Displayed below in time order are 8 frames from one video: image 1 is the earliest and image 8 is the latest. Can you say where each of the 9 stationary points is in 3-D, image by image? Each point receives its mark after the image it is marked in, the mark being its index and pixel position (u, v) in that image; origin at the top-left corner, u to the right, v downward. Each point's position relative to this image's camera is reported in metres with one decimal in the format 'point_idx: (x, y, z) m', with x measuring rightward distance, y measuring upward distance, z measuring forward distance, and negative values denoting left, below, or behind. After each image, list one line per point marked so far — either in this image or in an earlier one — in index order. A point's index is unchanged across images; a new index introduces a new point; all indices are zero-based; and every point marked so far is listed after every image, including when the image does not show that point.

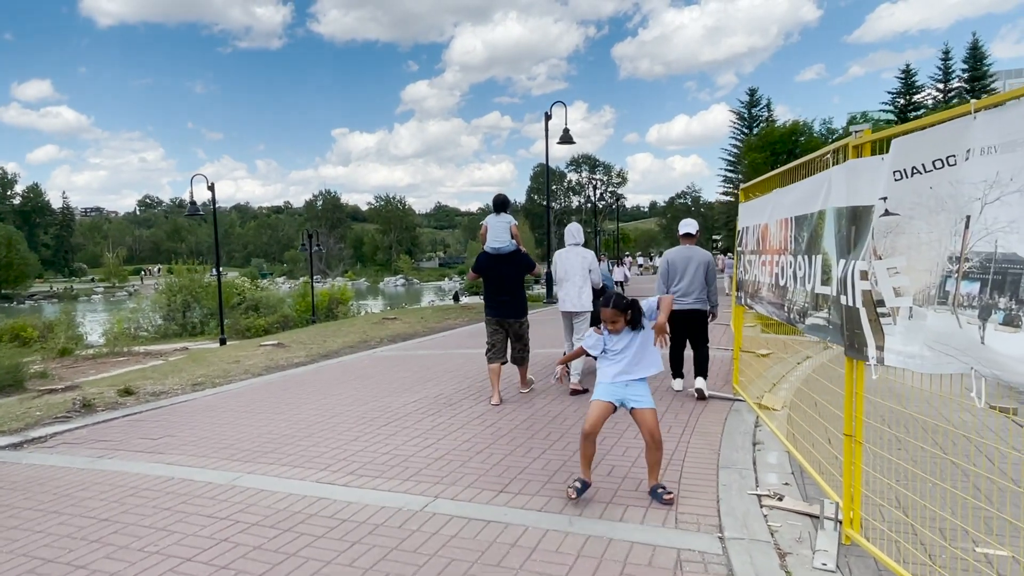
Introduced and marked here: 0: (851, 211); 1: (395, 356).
0: (+1.5, +0.3, +3.0) m
1: (-1.8, -1.1, +10.4) m
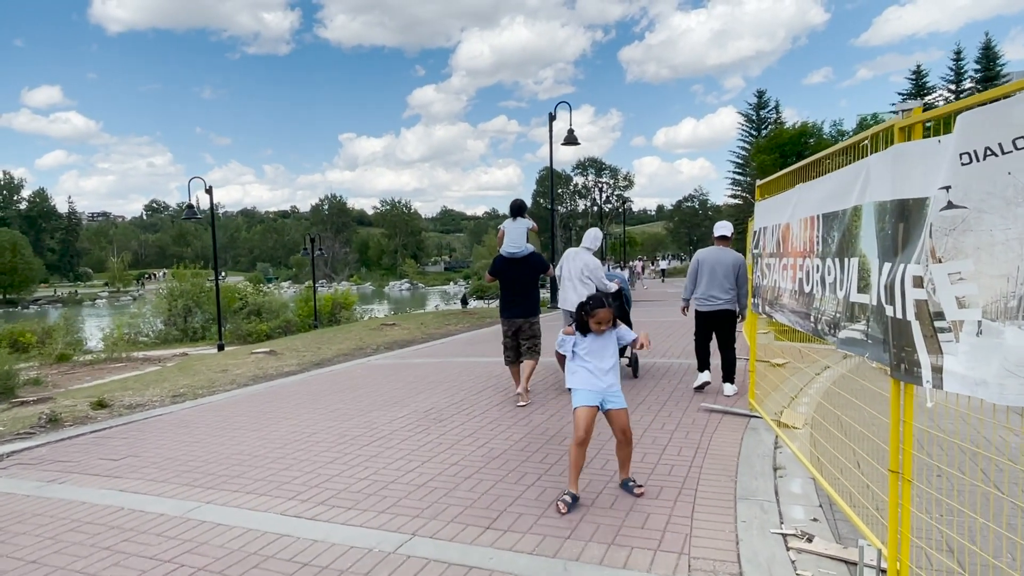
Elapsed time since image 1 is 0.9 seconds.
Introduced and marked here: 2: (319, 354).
0: (+1.5, +0.3, +2.5) m
1: (-1.8, -1.1, +10.0) m
2: (-3.2, -1.1, +11.2) m
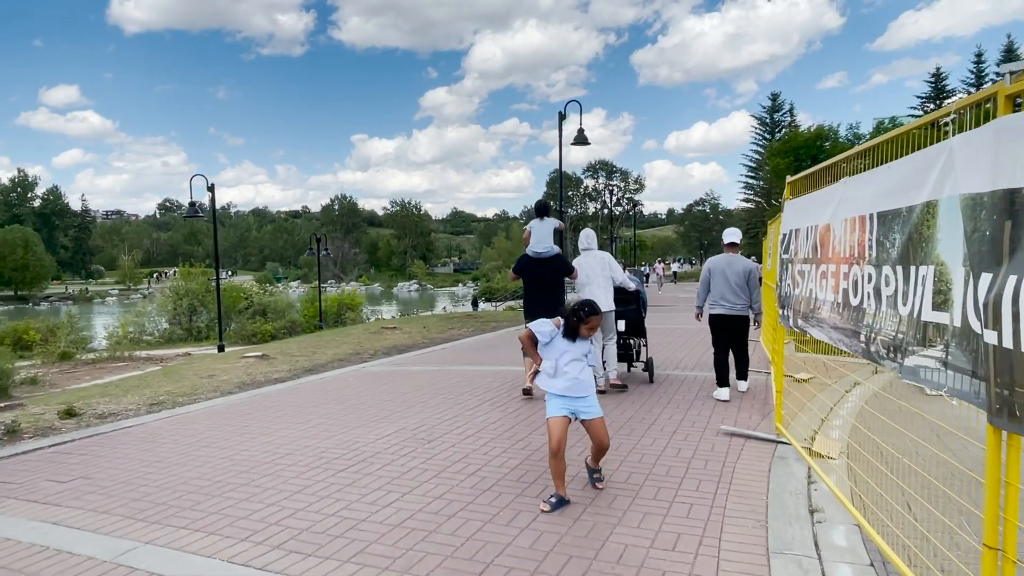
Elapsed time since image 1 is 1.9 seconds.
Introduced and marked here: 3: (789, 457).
0: (+1.4, +0.3, +1.9) m
1: (-1.8, -1.2, +9.4) m
2: (-3.2, -1.2, +10.7) m
3: (+1.9, -1.2, +4.6) m
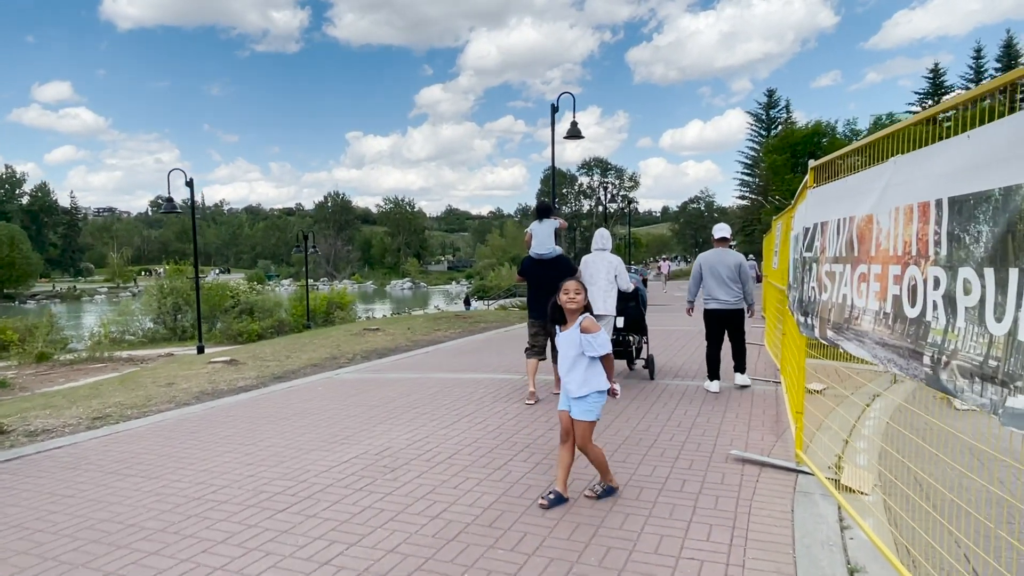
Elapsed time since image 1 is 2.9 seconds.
0: (+1.3, +0.2, +1.2) m
1: (-2.0, -1.2, +8.7) m
2: (-3.4, -1.2, +9.9) m
3: (+1.8, -1.2, +3.9) m
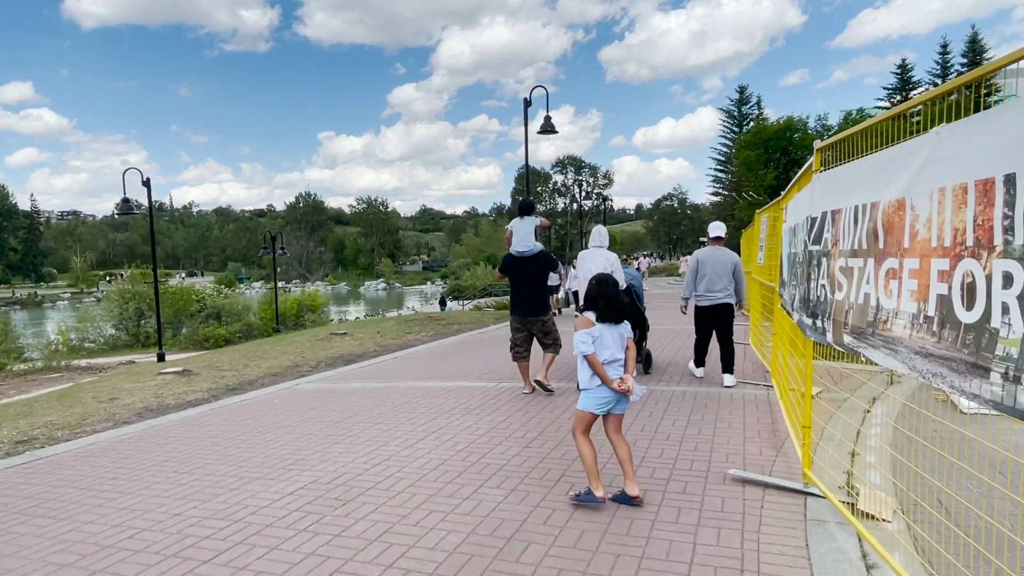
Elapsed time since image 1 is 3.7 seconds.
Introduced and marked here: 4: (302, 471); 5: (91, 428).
0: (+1.2, +0.2, +0.7) m
1: (-2.3, -1.2, +8.0) m
2: (-3.7, -1.2, +9.2) m
3: (+1.6, -1.2, +3.4) m
4: (-1.4, -1.2, +4.5) m
5: (-4.2, -1.4, +6.6) m
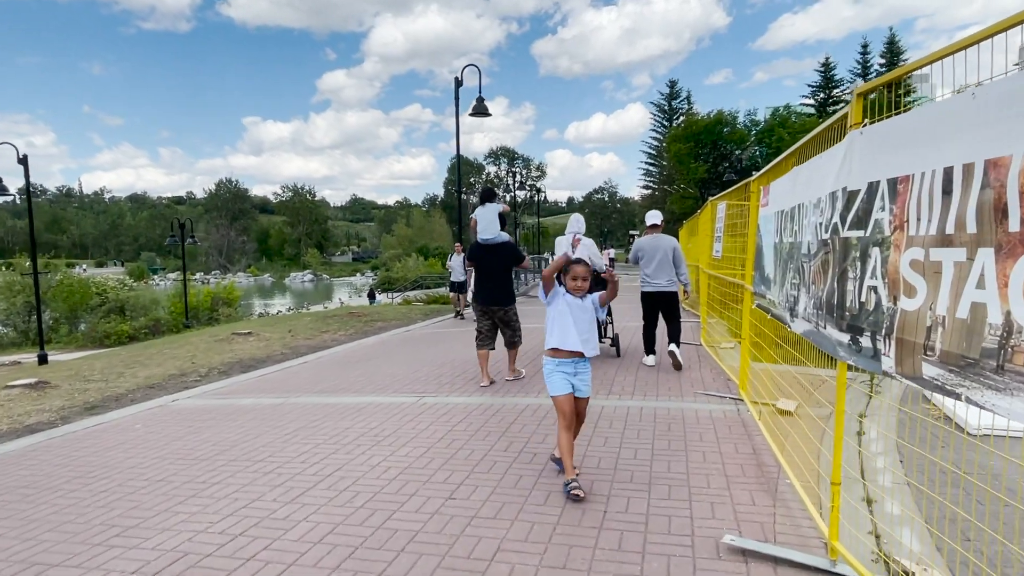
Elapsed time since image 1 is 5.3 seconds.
0: (+1.2, +0.2, -0.4) m
1: (-3.0, -1.2, +6.6) m
2: (-4.6, -1.1, +7.6) m
3: (+1.3, -1.2, +2.4) m
4: (-1.8, -1.2, +3.1) m
5: (-4.8, -1.4, +5.0) m
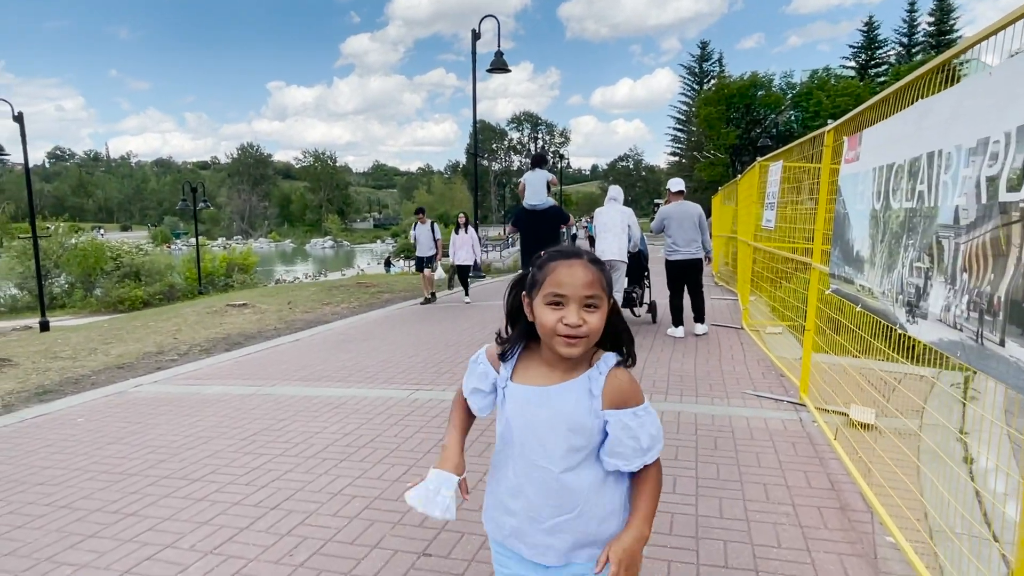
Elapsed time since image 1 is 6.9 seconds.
0: (+1.0, +0.1, -1.4) m
1: (-2.9, -0.9, +5.7) m
2: (-4.5, -0.8, +6.8) m
3: (+1.2, -1.2, +1.4) m
4: (-1.8, -1.2, +2.2) m
5: (-4.7, -1.2, +4.2) m
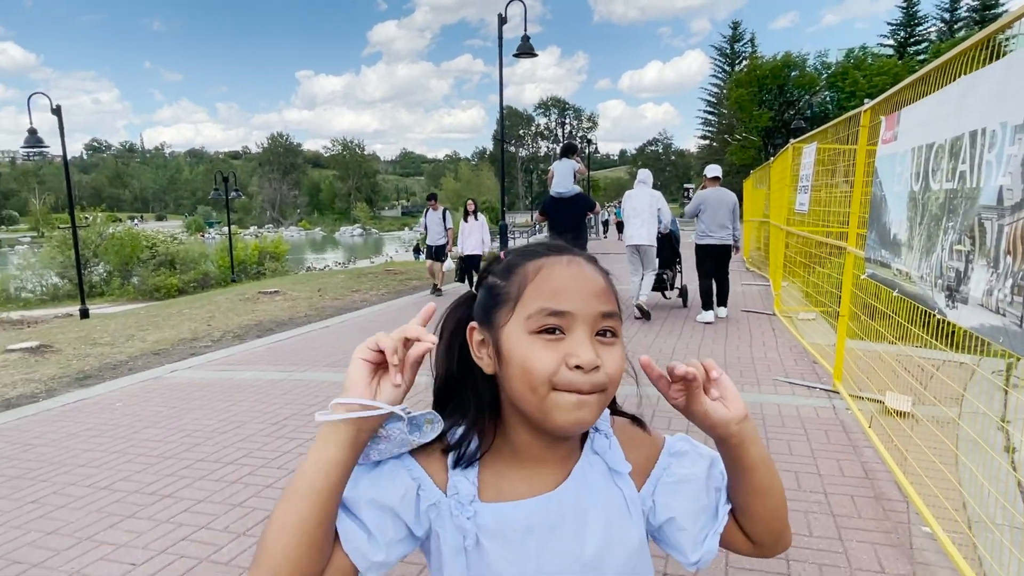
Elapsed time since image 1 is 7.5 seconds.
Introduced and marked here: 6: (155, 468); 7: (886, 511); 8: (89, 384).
0: (+1.0, 0.0, -1.5) m
1: (-2.7, -0.8, +5.8) m
2: (-4.2, -0.7, +7.0) m
3: (+1.3, -1.2, +1.4) m
4: (-1.7, -1.1, +2.3) m
5: (-4.6, -1.1, +4.4) m
6: (-1.9, -1.0, +3.6) m
7: (+1.6, -0.9, +2.9) m
8: (-3.8, -0.8, +6.0) m
